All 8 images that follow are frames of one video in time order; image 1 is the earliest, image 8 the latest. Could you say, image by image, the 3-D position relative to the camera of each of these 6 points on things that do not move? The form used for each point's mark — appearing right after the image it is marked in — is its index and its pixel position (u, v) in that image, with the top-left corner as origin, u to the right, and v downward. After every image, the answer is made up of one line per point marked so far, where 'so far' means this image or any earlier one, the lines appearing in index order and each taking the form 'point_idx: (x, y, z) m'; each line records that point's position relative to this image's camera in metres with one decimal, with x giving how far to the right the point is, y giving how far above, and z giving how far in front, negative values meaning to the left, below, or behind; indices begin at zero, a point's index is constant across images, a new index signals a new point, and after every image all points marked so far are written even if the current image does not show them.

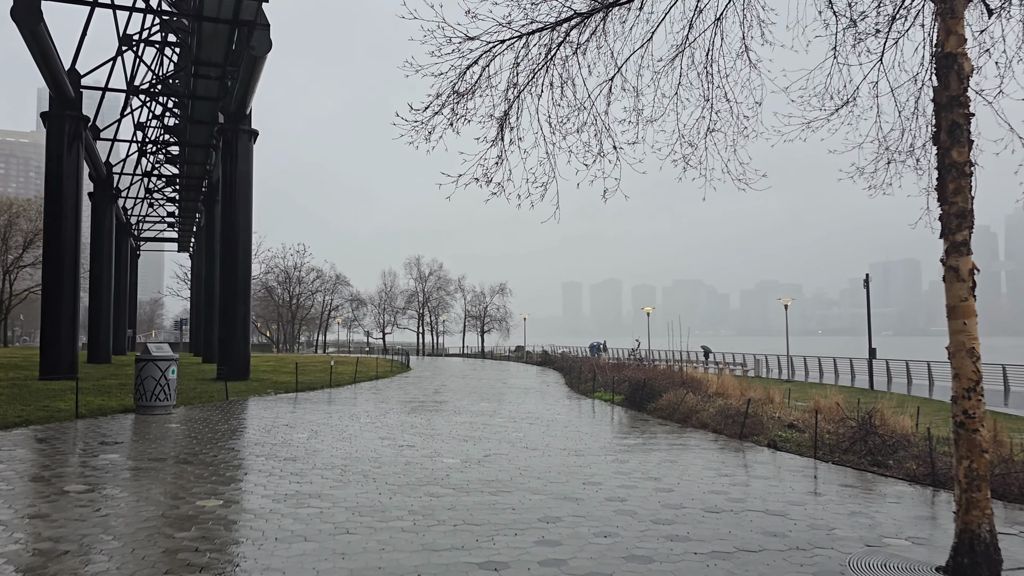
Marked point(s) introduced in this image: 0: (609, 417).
0: (+1.8, -2.4, +15.7) m
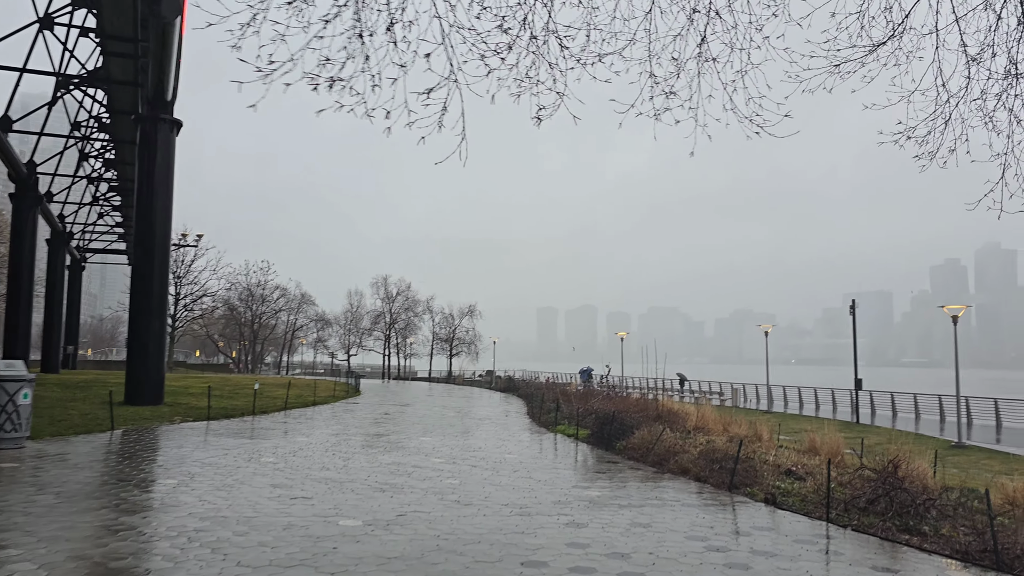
0: (+0.9, -2.7, +13.3) m
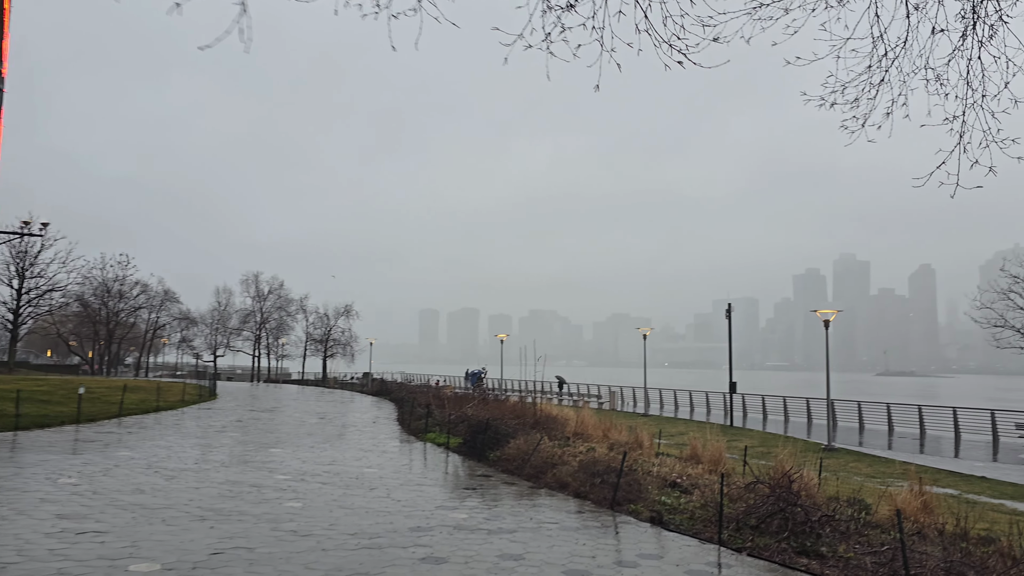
0: (-1.0, -2.6, +12.0) m
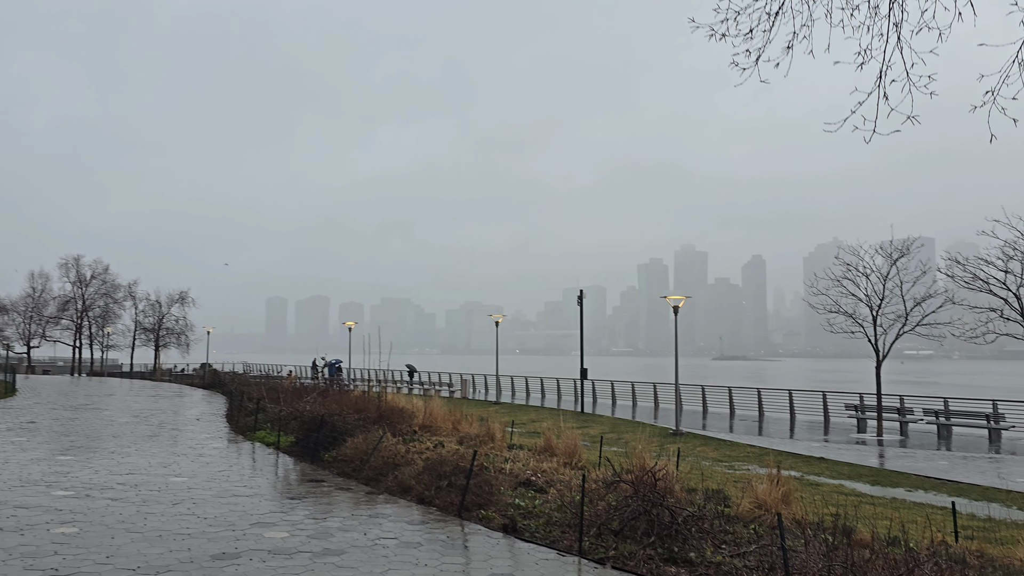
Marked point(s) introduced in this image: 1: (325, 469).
0: (-3.1, -2.4, +10.5) m
1: (-2.4, -2.3, +10.8) m
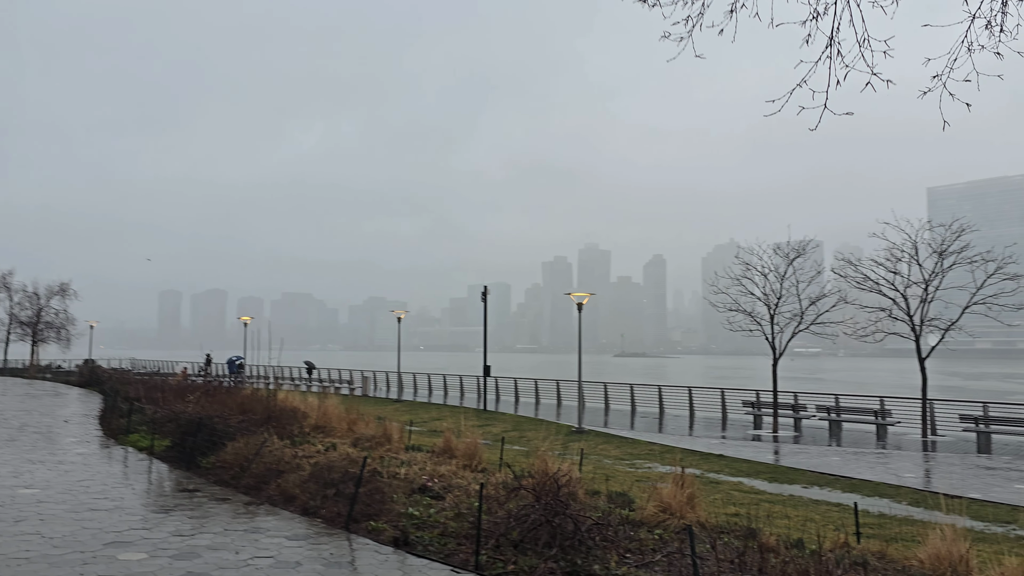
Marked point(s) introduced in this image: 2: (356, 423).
0: (-4.3, -2.2, +9.6) m
1: (-3.7, -2.2, +9.9) m
2: (-2.7, -2.3, +14.4) m
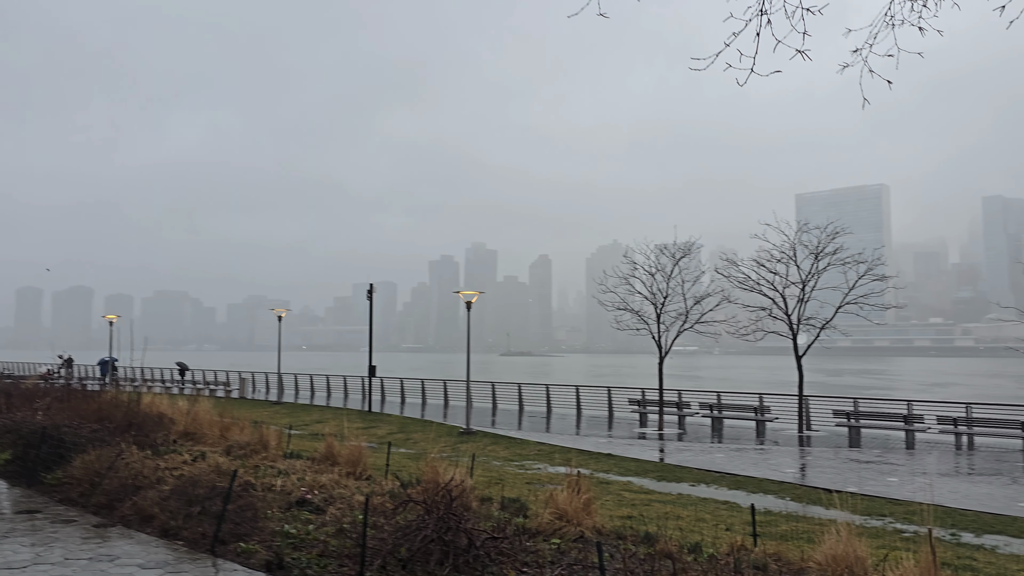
0: (-5.5, -2.2, +8.3) m
1: (-4.9, -2.2, +8.7) m
2: (-4.5, -2.3, +13.3) m
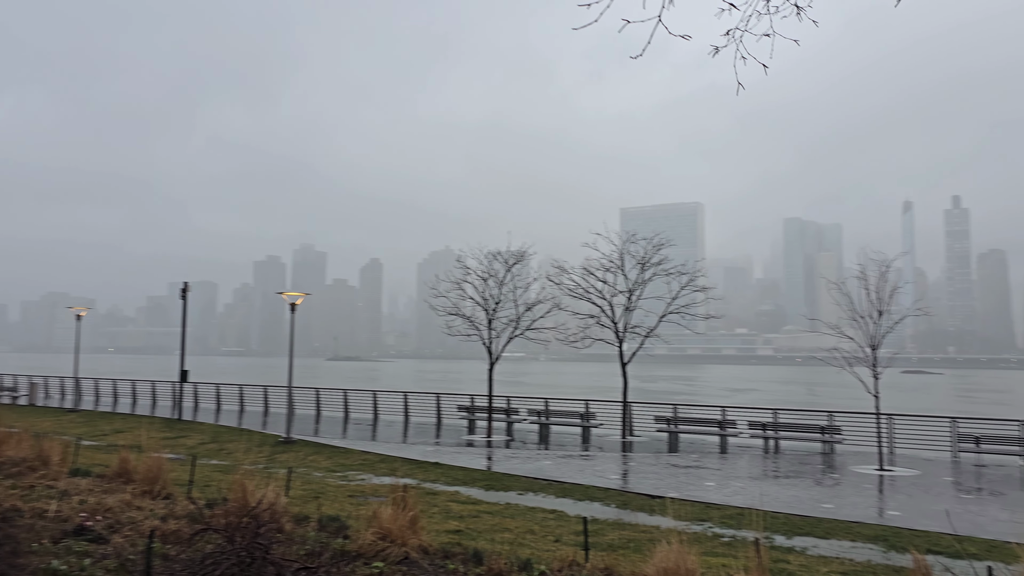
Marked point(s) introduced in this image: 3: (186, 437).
0: (-7.0, -2.0, +6.5) m
1: (-6.5, -2.0, +7.0) m
2: (-7.1, -2.2, +11.6) m
3: (-7.5, -3.5, +19.4) m
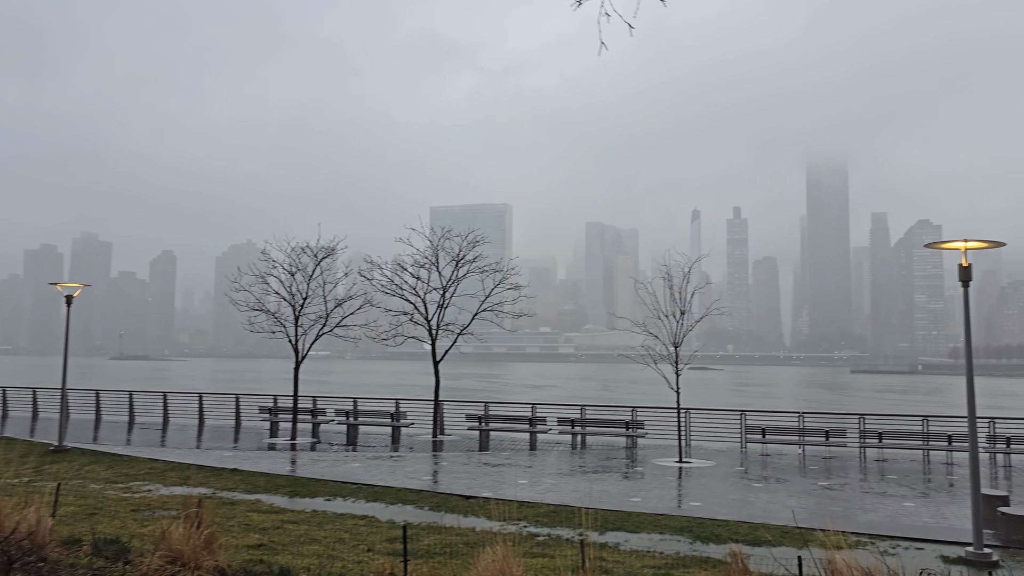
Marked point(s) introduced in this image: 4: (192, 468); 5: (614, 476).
0: (-8.1, -1.8, +4.2) m
1: (-7.7, -1.8, +4.8) m
2: (-9.3, -1.9, +9.2) m
3: (-11.6, -3.2, +16.7) m
4: (-7.0, -4.0, +18.4) m
5: (+2.2, -4.1, +18.3) m
